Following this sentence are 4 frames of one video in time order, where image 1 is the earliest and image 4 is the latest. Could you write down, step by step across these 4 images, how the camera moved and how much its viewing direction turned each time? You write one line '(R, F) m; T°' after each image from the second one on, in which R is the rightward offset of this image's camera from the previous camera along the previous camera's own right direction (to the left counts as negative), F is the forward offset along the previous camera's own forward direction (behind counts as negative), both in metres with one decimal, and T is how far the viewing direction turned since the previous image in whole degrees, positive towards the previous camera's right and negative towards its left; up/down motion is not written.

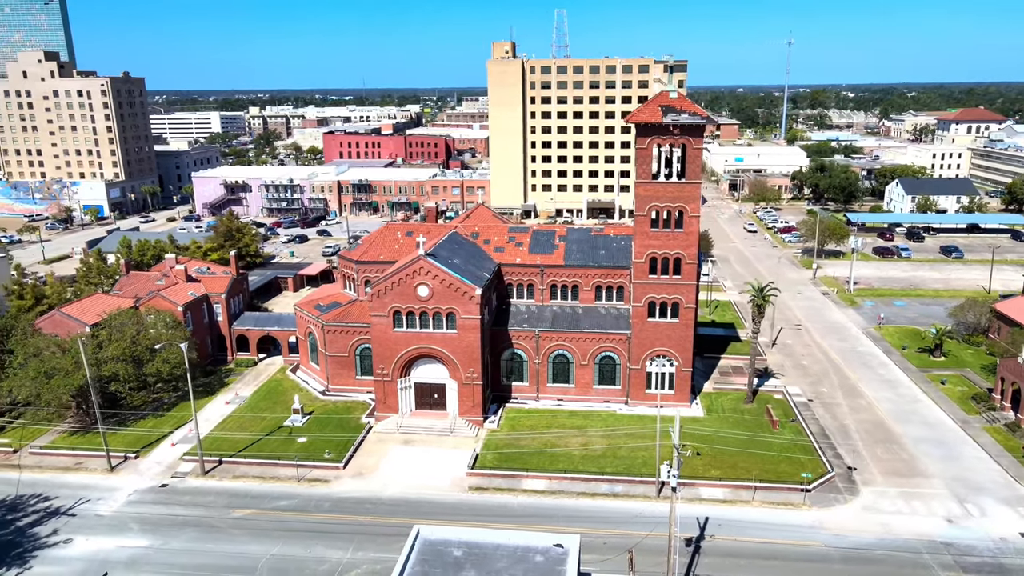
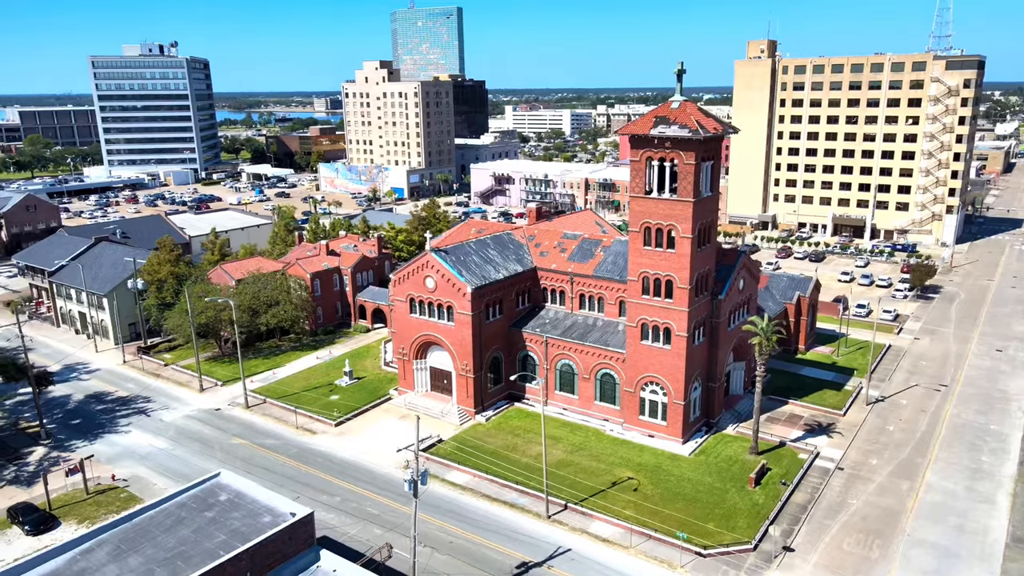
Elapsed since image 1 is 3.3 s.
(+22.9, +4.3) m; -27°
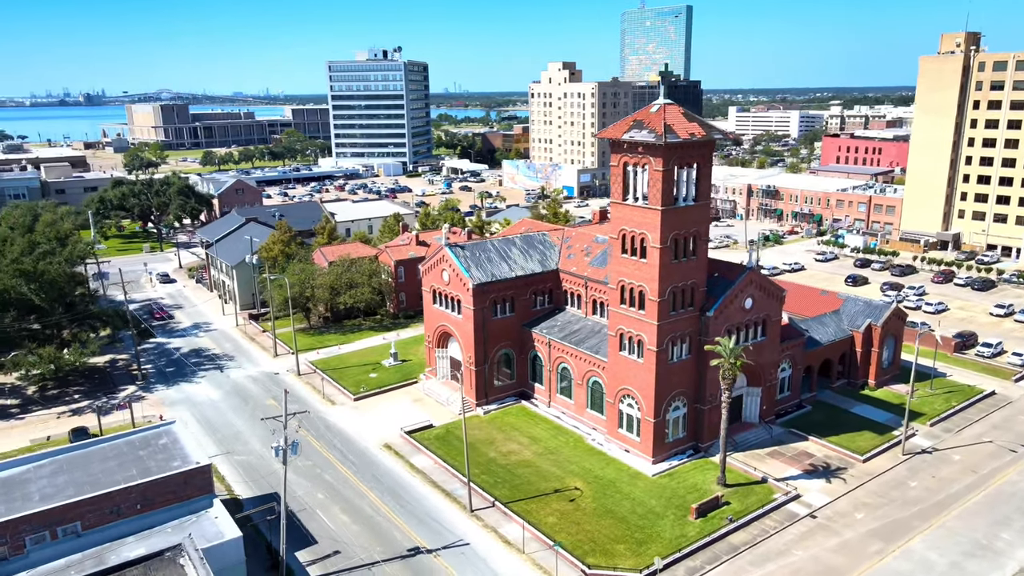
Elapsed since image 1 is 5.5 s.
(+15.3, +1.6) m; -18°
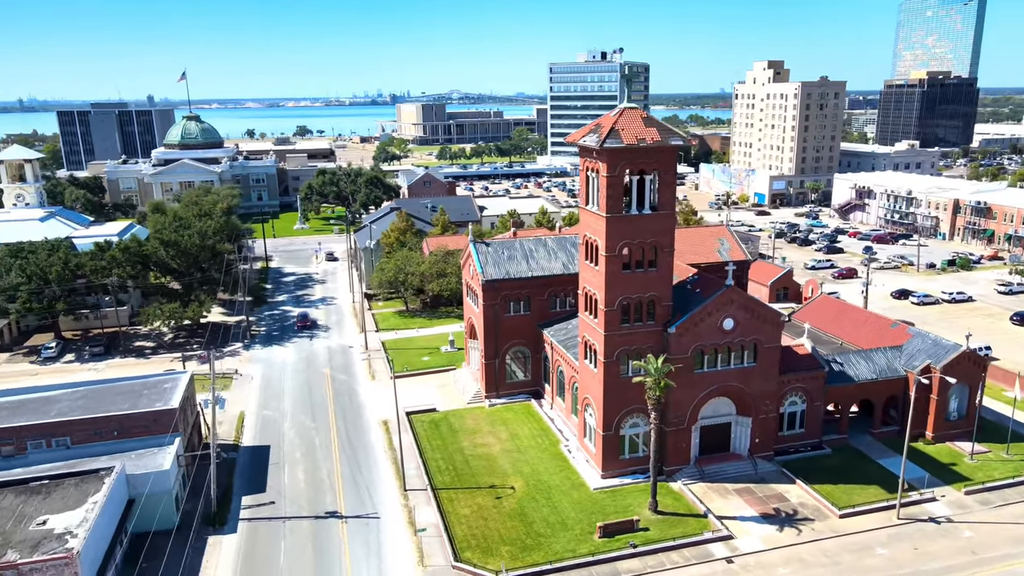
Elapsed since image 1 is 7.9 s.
(+16.7, +1.7) m; -19°
